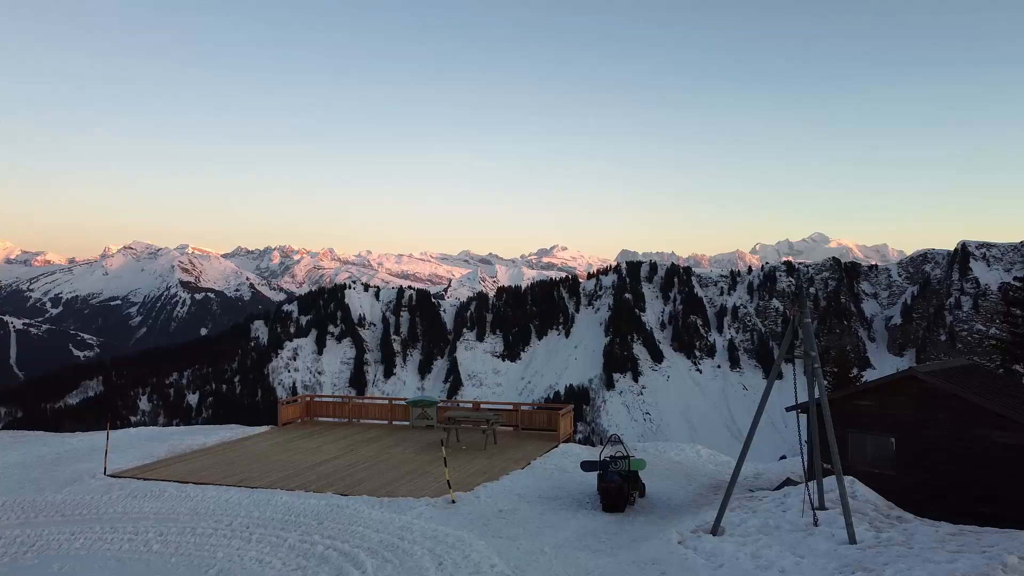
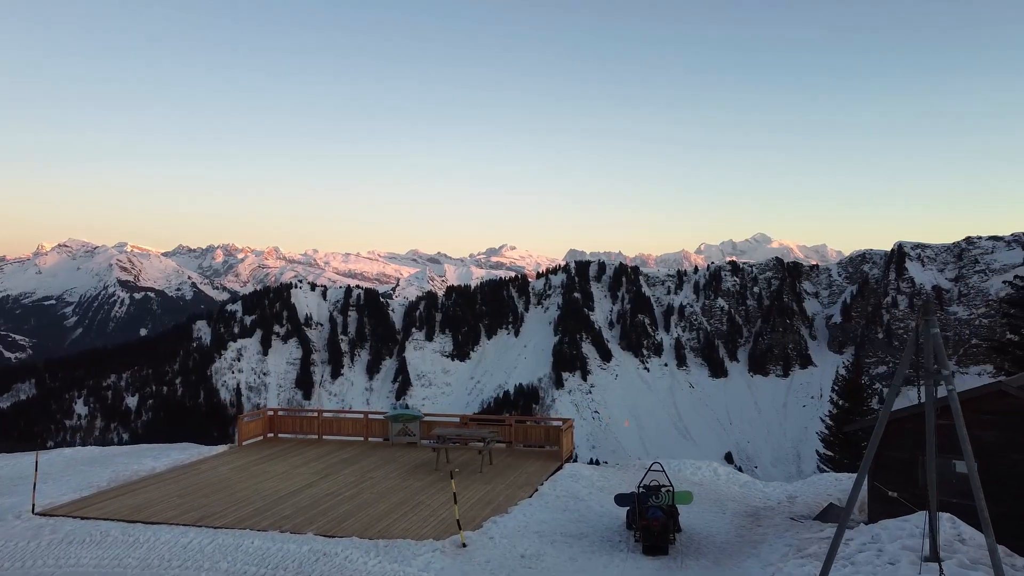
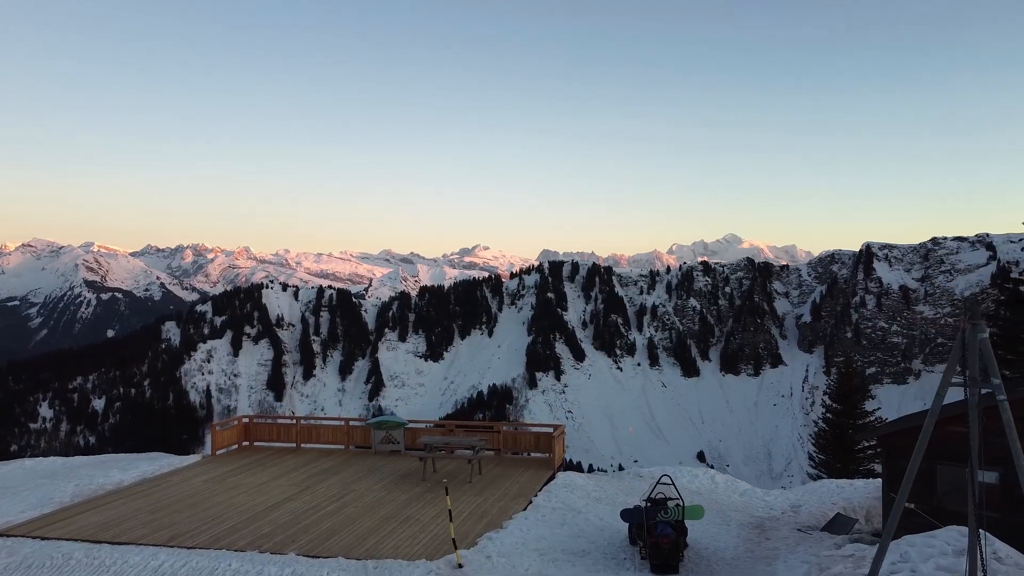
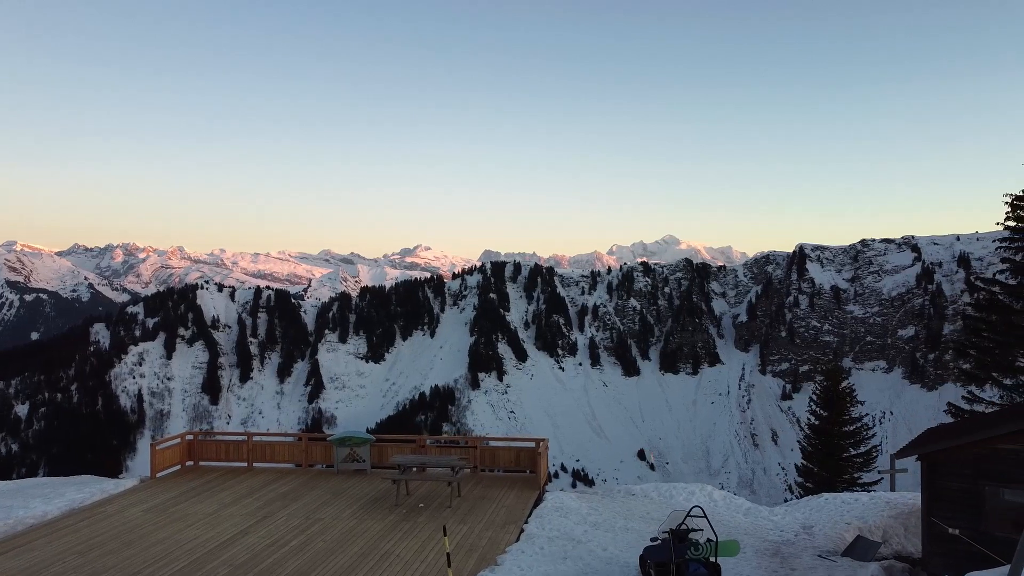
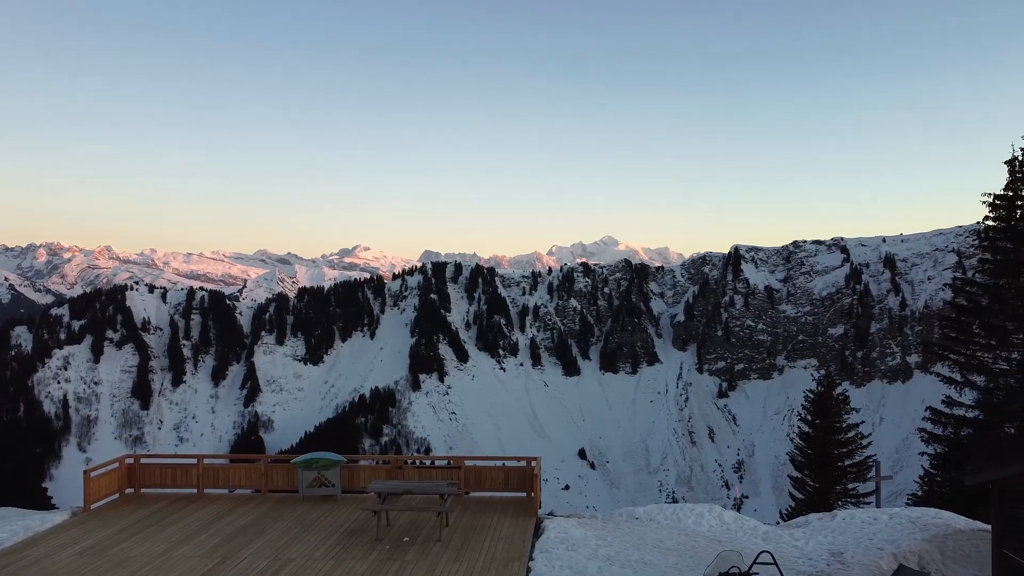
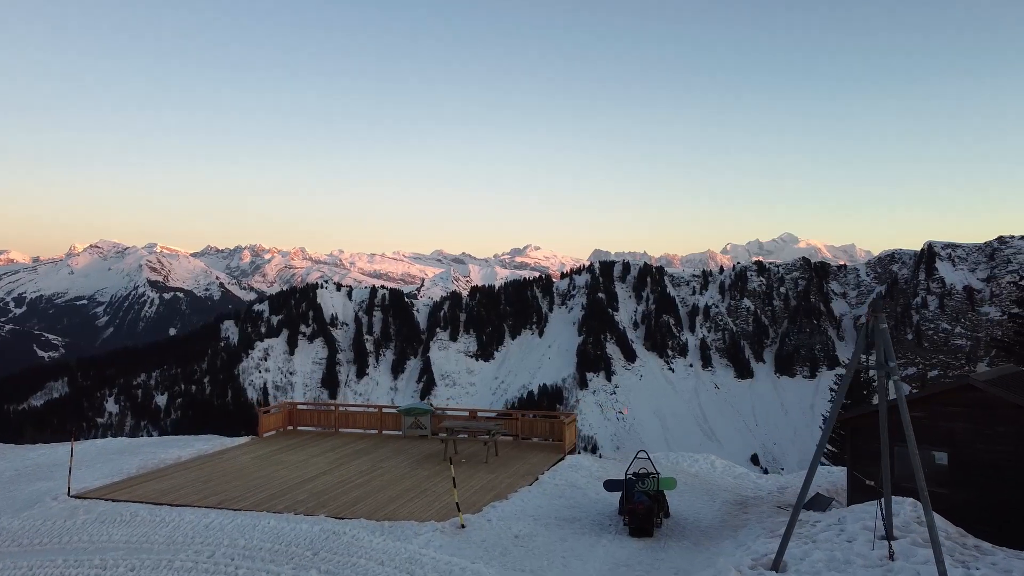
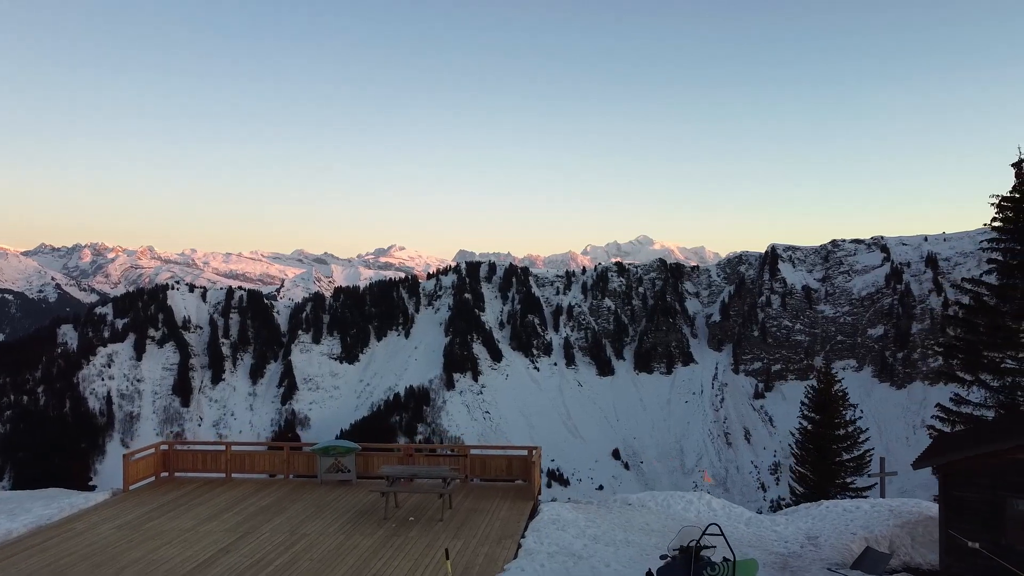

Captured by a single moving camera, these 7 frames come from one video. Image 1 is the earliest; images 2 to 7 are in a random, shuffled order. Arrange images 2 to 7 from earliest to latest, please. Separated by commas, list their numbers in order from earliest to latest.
6, 2, 3, 4, 7, 5
